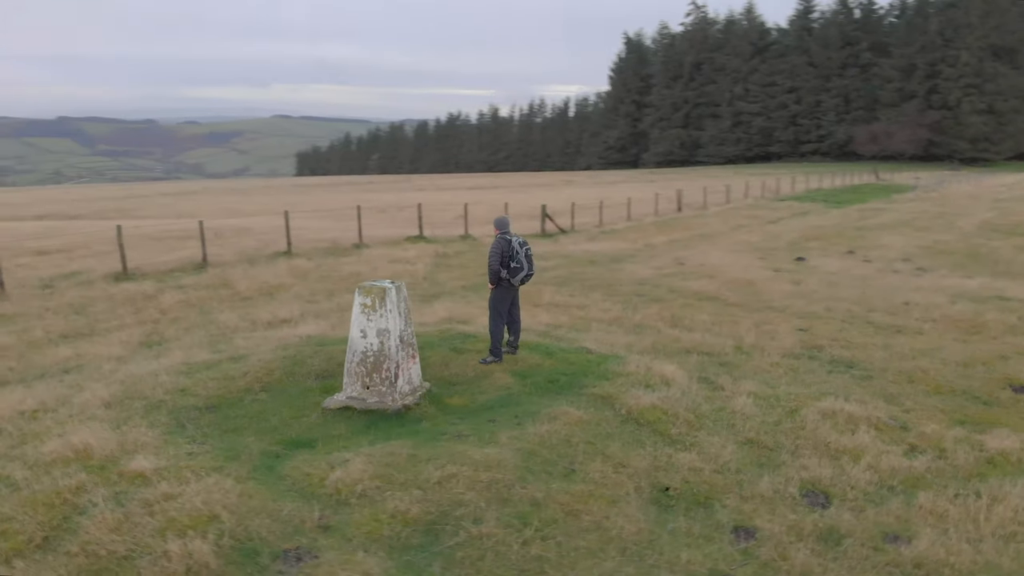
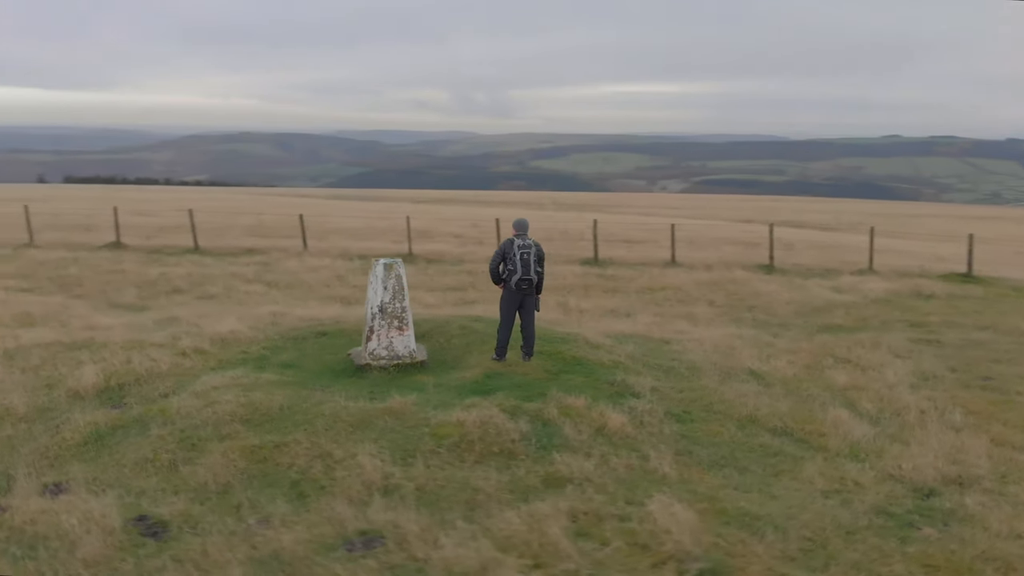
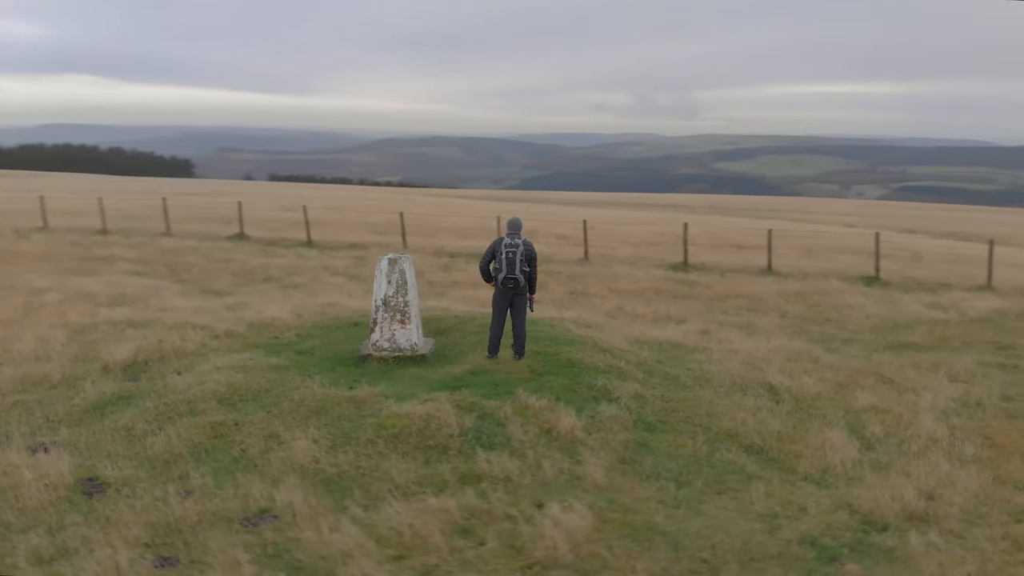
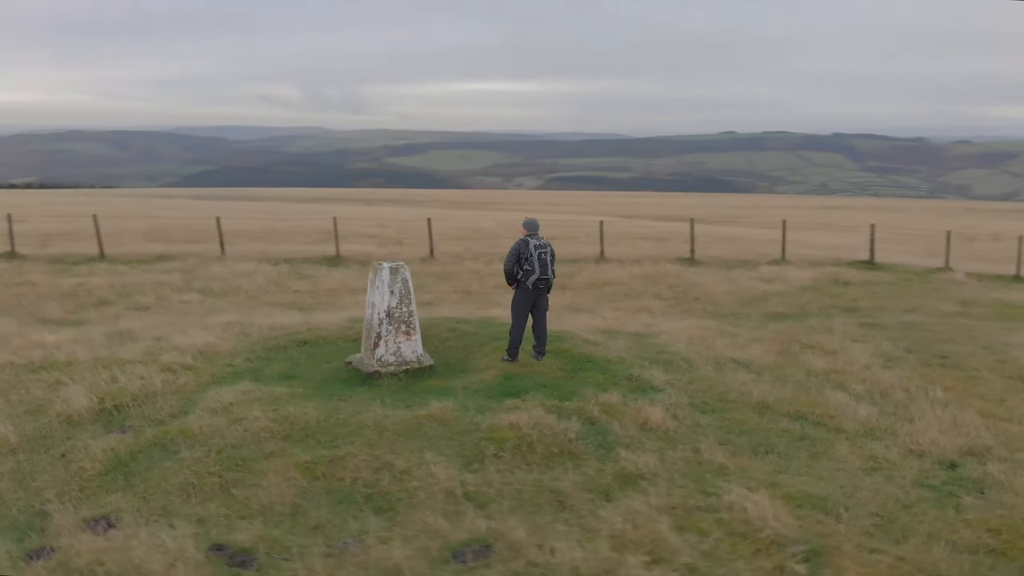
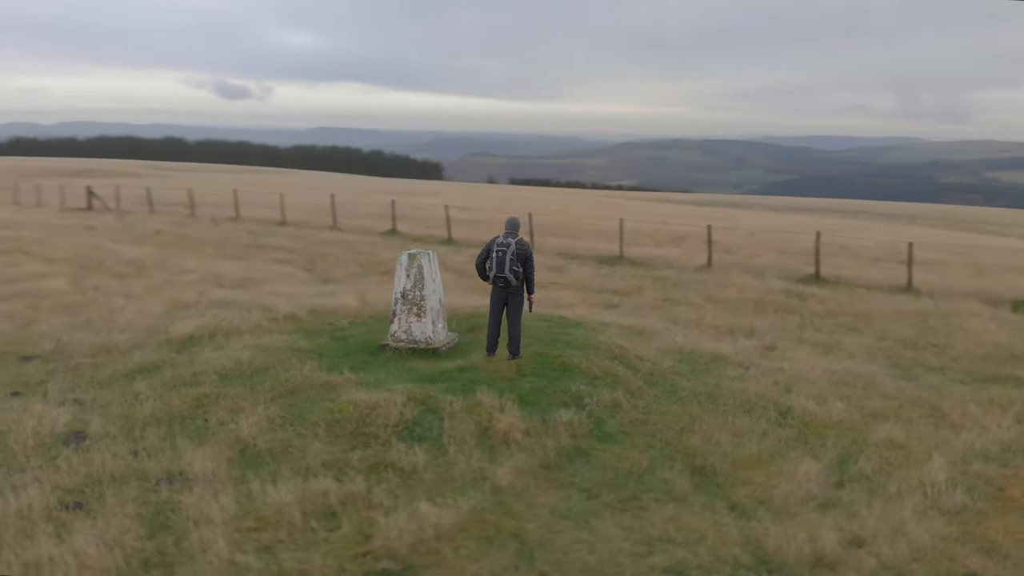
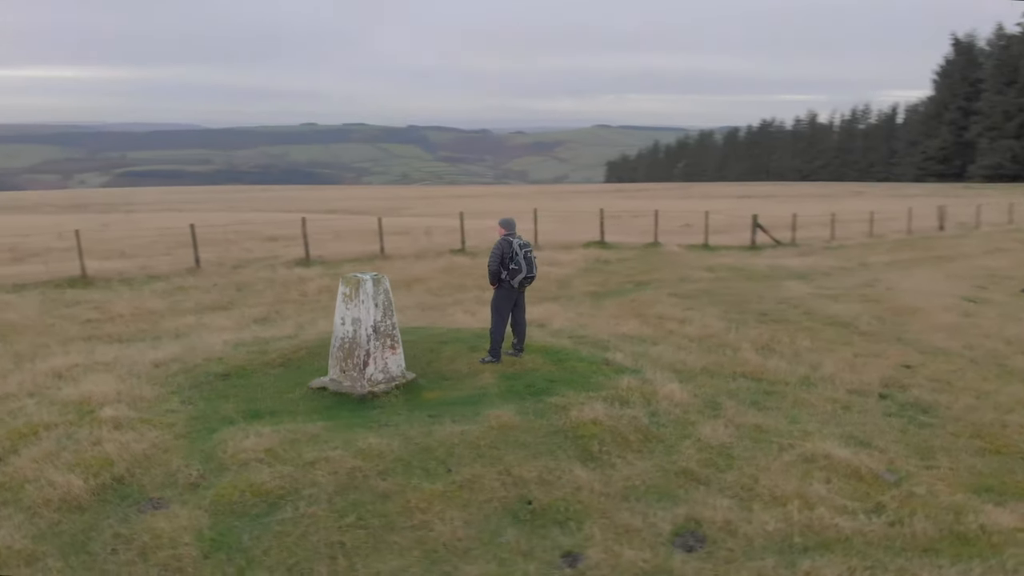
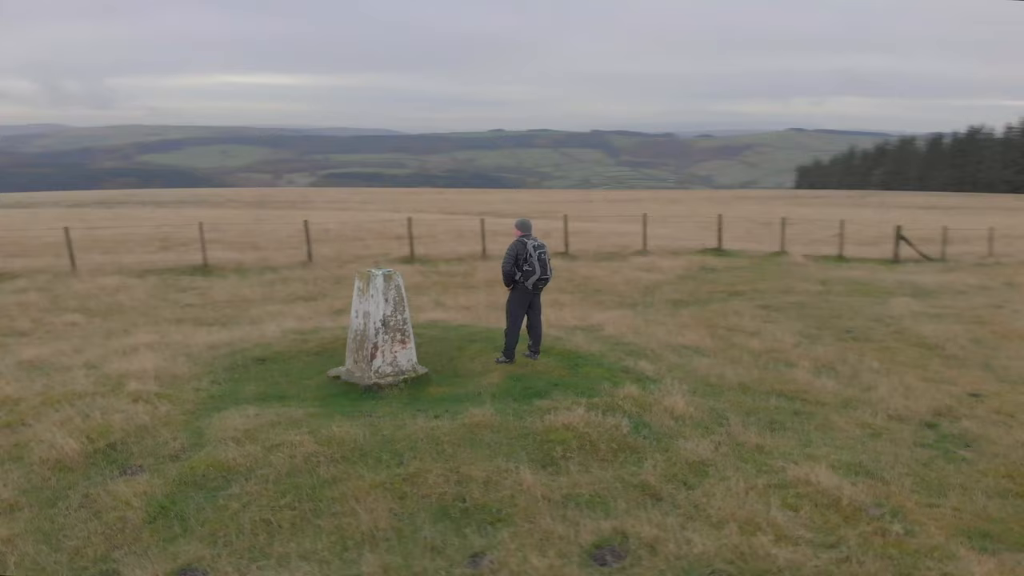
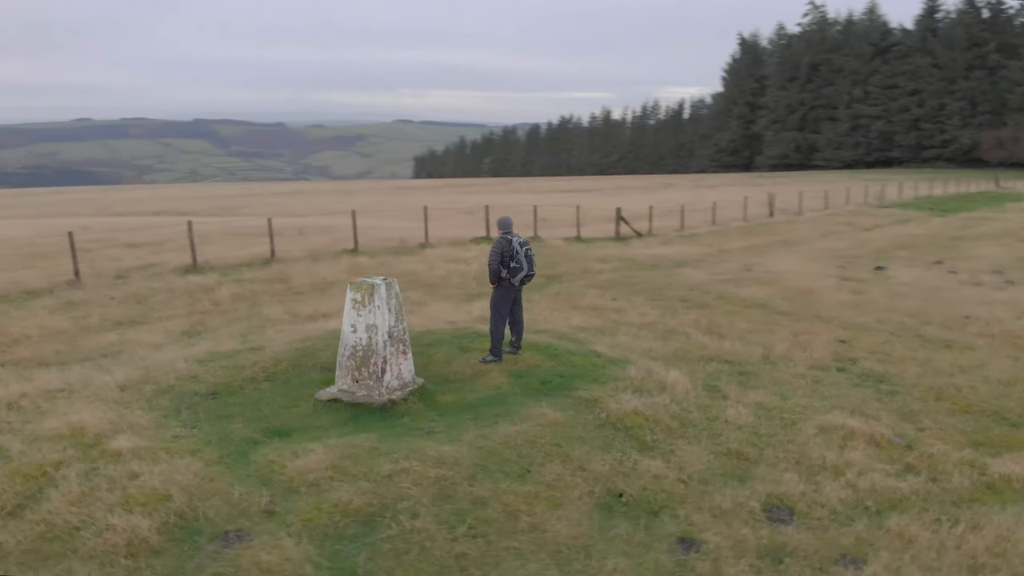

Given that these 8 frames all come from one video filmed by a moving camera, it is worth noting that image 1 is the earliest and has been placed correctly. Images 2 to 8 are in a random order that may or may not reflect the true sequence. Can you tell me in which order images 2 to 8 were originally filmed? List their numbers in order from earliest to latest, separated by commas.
8, 6, 7, 4, 2, 3, 5
